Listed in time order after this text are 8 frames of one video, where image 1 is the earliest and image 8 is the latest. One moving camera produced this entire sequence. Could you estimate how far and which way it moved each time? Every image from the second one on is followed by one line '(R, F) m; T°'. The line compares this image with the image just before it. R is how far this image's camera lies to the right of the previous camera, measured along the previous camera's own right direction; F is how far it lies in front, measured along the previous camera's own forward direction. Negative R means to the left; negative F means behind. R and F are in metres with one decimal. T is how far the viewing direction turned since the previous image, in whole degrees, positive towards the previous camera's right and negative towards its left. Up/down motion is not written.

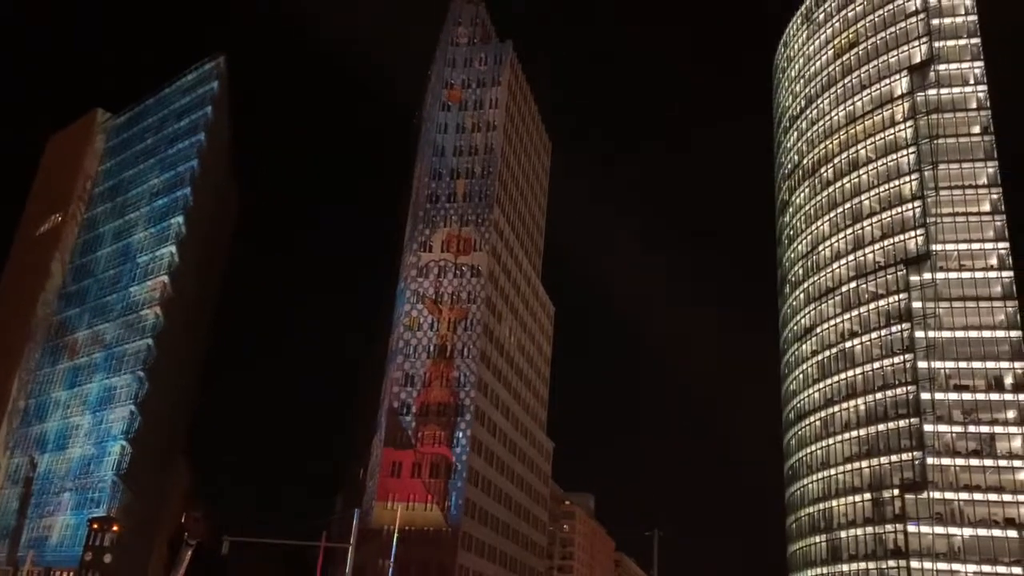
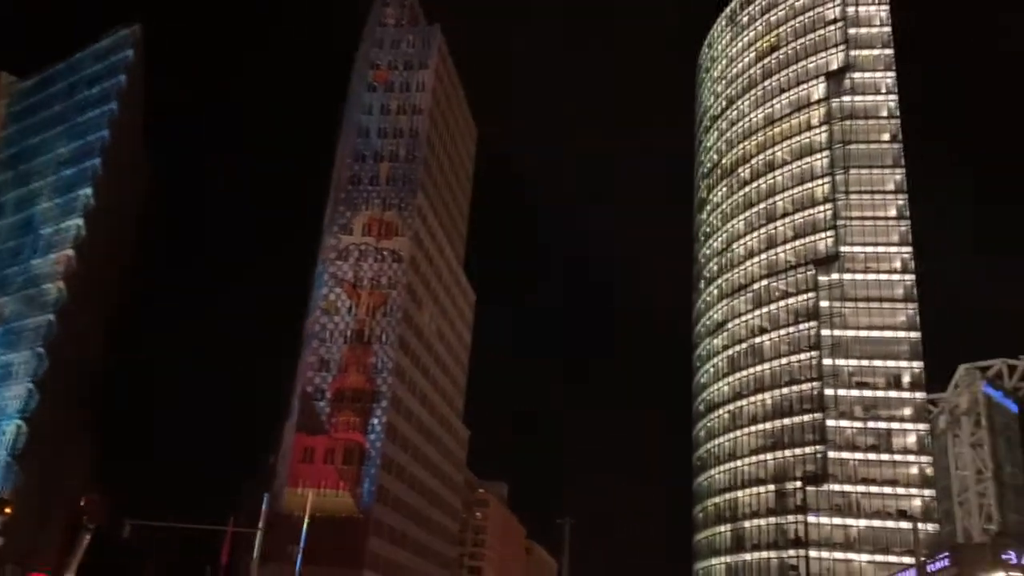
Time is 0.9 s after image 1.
(+0.3, +0.4) m; +5°
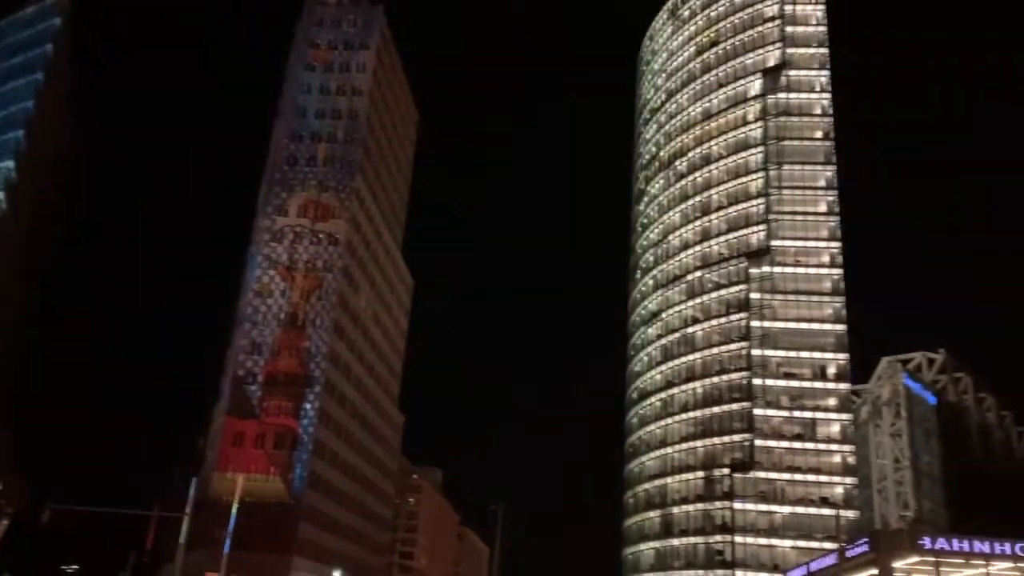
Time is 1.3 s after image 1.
(+0.1, +0.2) m; +4°
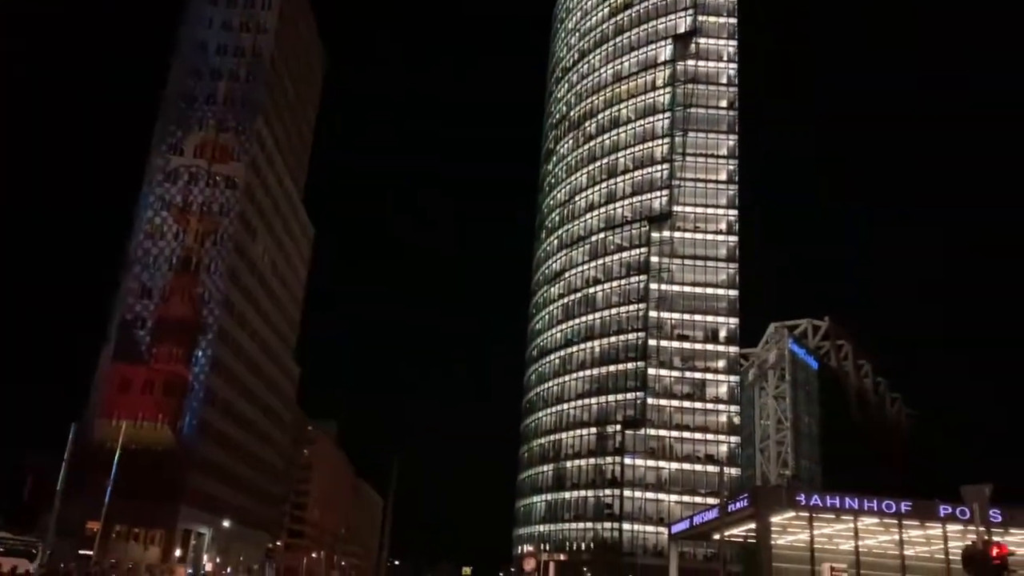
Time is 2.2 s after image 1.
(0.0, +0.2) m; +6°
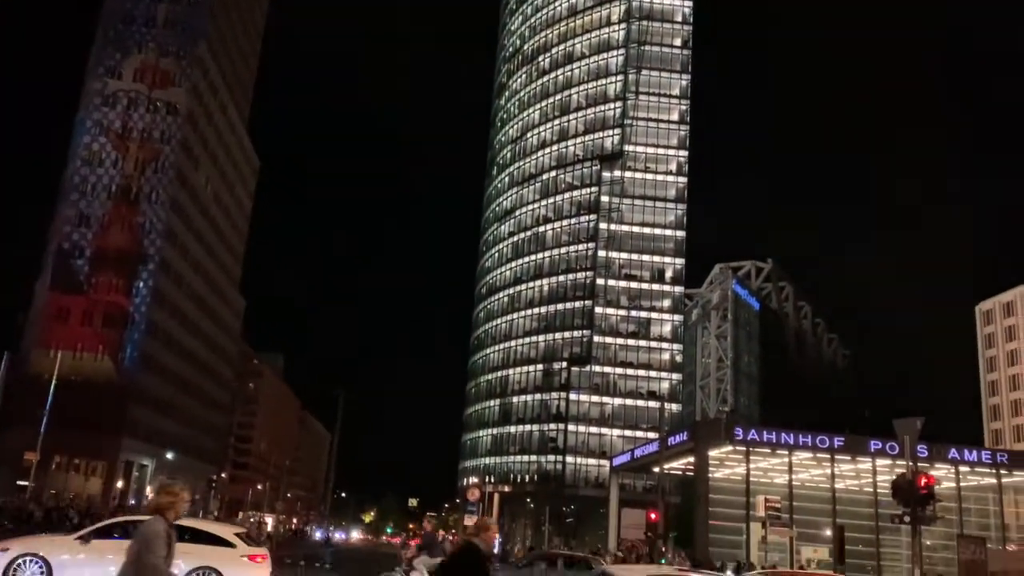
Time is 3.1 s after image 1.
(0.0, +0.2) m; +3°
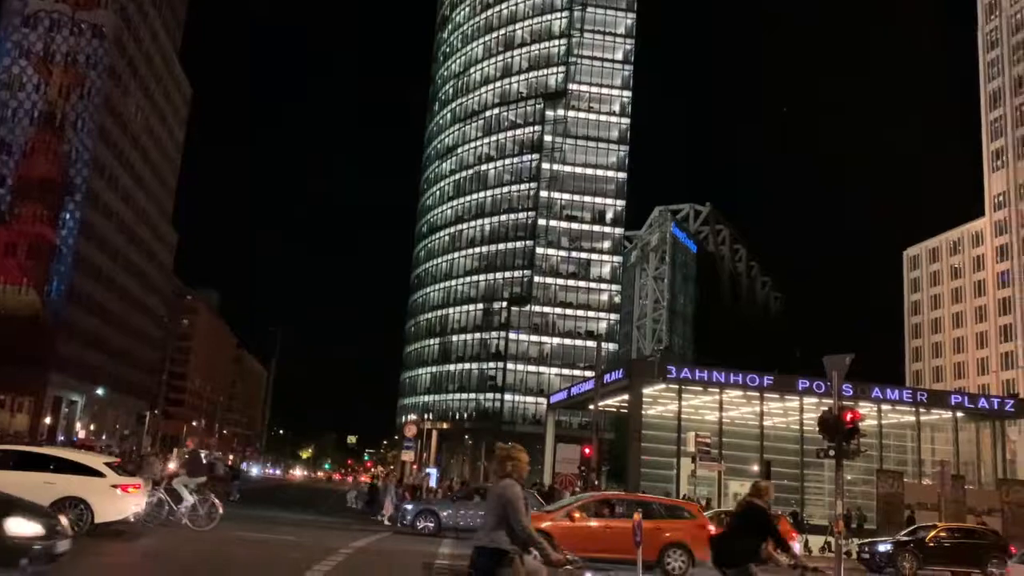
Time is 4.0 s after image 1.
(+0.1, +0.2) m; +4°
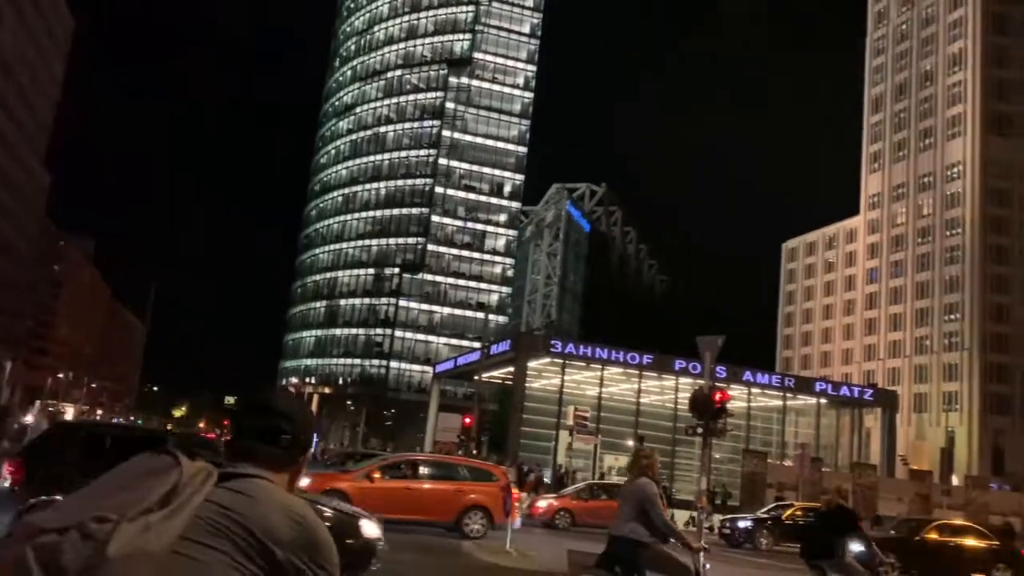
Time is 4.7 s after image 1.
(+0.2, +0.2) m; +7°
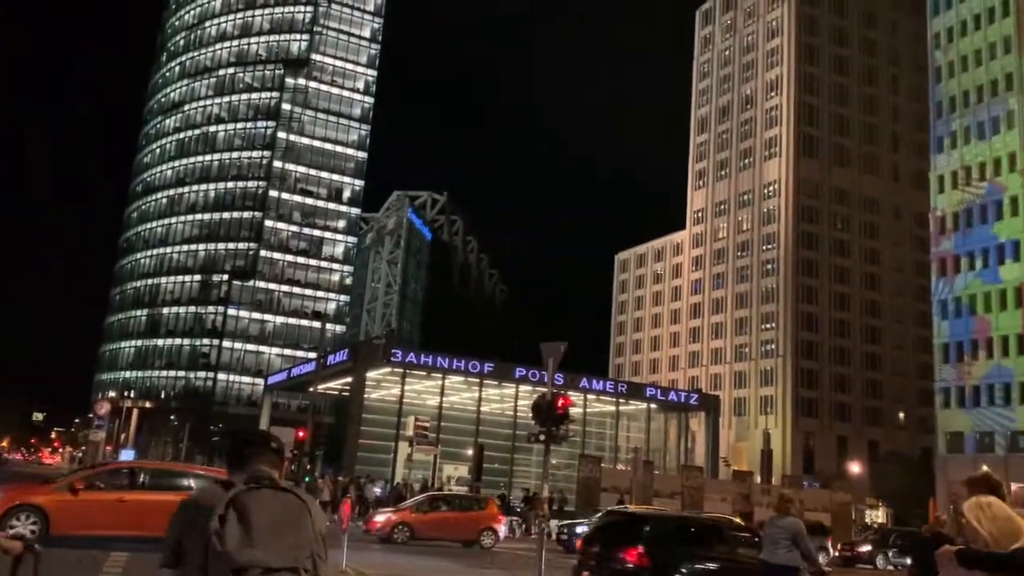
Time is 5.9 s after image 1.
(0.0, +0.5) m; +11°
